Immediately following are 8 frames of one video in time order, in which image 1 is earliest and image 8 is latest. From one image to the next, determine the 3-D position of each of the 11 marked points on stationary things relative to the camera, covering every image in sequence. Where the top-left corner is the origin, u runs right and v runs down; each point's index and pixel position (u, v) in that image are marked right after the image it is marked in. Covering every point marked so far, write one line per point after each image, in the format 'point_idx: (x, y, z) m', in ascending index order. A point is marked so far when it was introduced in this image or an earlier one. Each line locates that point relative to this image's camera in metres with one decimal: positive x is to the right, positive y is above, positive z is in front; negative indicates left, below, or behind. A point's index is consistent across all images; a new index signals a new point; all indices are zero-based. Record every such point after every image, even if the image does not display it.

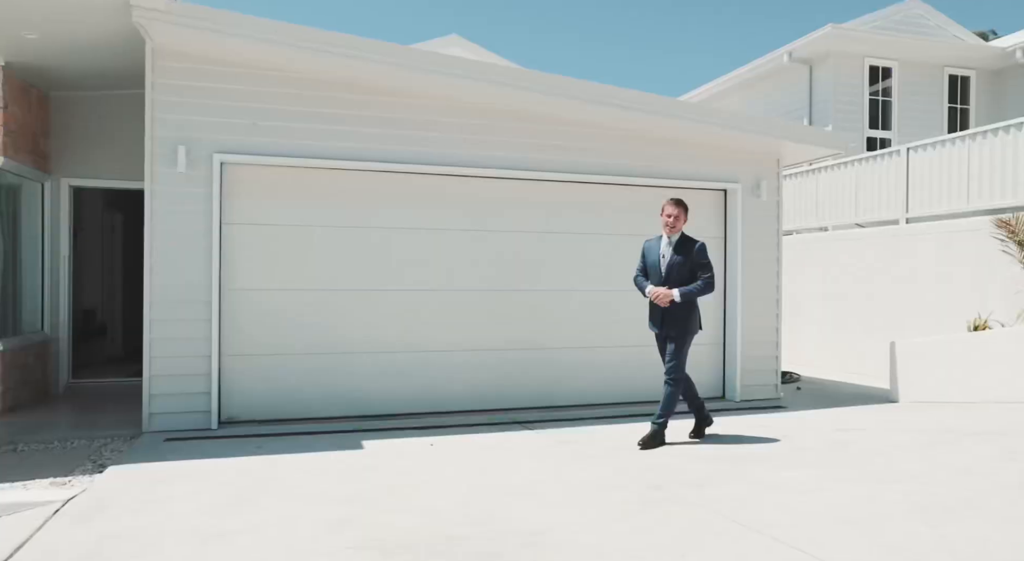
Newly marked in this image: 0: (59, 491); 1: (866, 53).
0: (-2.6, -1.2, +4.0) m
1: (+5.8, +3.8, +11.5) m
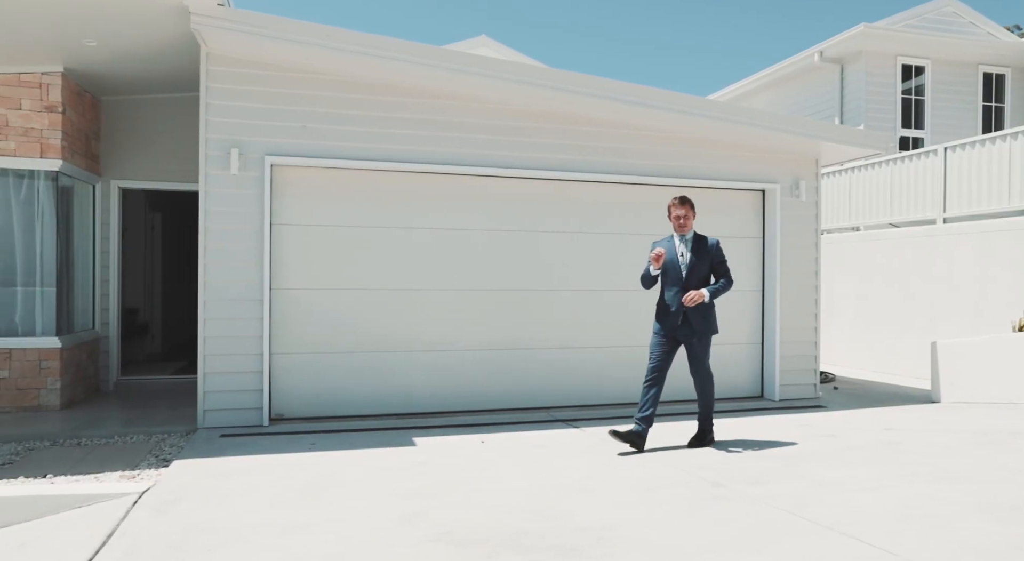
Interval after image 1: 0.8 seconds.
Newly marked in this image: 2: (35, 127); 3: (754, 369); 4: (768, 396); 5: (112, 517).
0: (-2.3, -1.2, +4.2) m
1: (+6.4, +3.8, +11.4) m
2: (-4.1, +1.3, +6.0) m
3: (+2.6, -0.9, +7.4) m
4: (+2.7, -1.2, +7.3) m
5: (-2.0, -1.2, +3.5) m
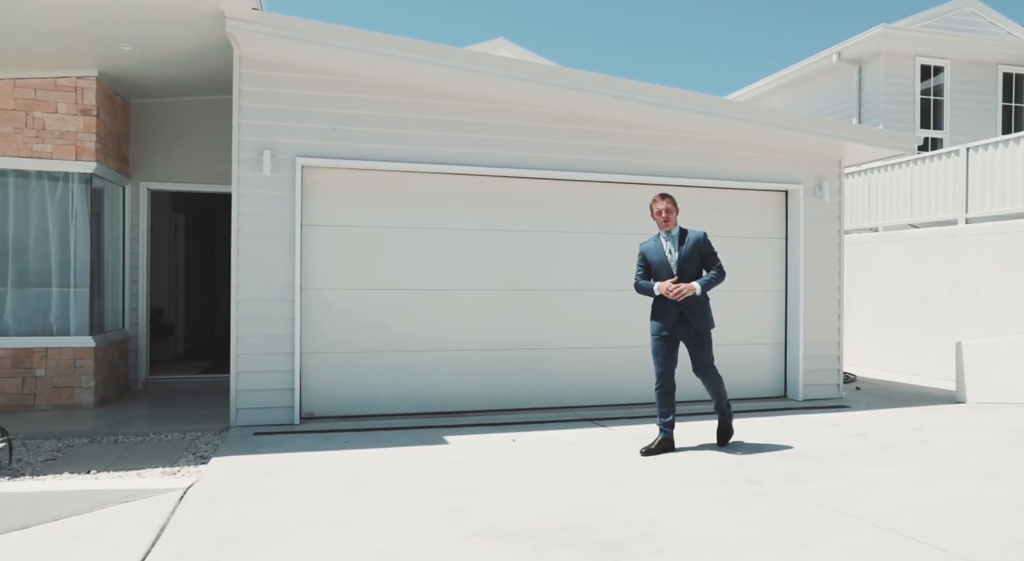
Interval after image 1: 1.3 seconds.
0: (-2.0, -1.2, +4.2) m
1: (+6.7, +3.7, +11.4) m
2: (-3.9, +1.3, +6.1) m
3: (+2.8, -0.9, +7.4) m
4: (+2.9, -1.2, +7.3) m
5: (-1.8, -1.2, +3.6) m
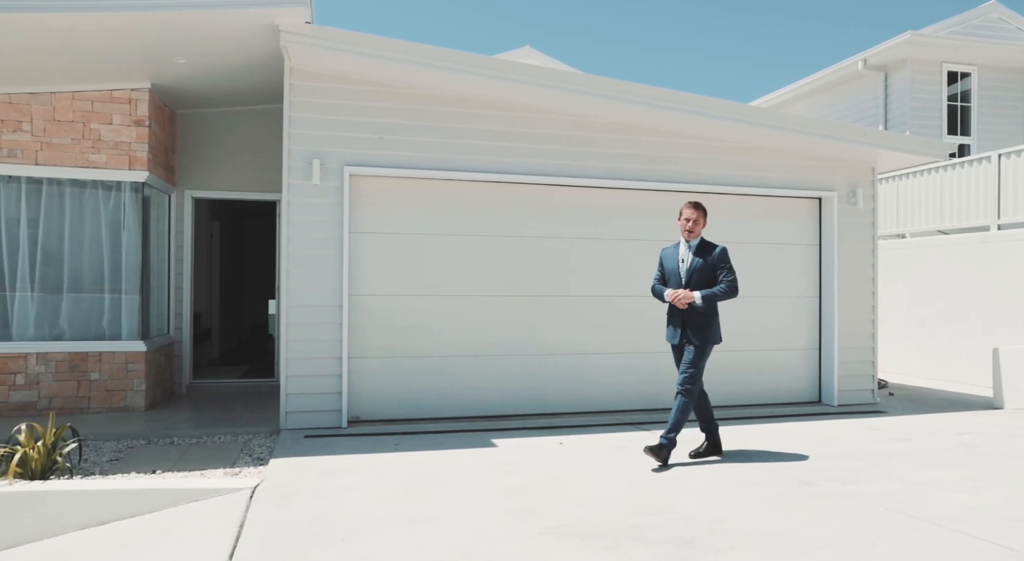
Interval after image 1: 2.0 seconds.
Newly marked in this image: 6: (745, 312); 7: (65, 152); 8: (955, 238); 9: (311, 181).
0: (-1.7, -1.3, +4.4) m
1: (+7.1, +3.6, +11.4) m
2: (-3.5, +1.3, +6.3) m
3: (+3.2, -1.0, +7.4) m
4: (+3.3, -1.3, +7.4) m
5: (-1.5, -1.2, +3.7) m
6: (+2.4, -0.3, +7.2) m
7: (-4.0, +1.1, +6.2) m
8: (+5.7, +0.6, +9.0) m
9: (-1.7, +0.8, +5.8) m
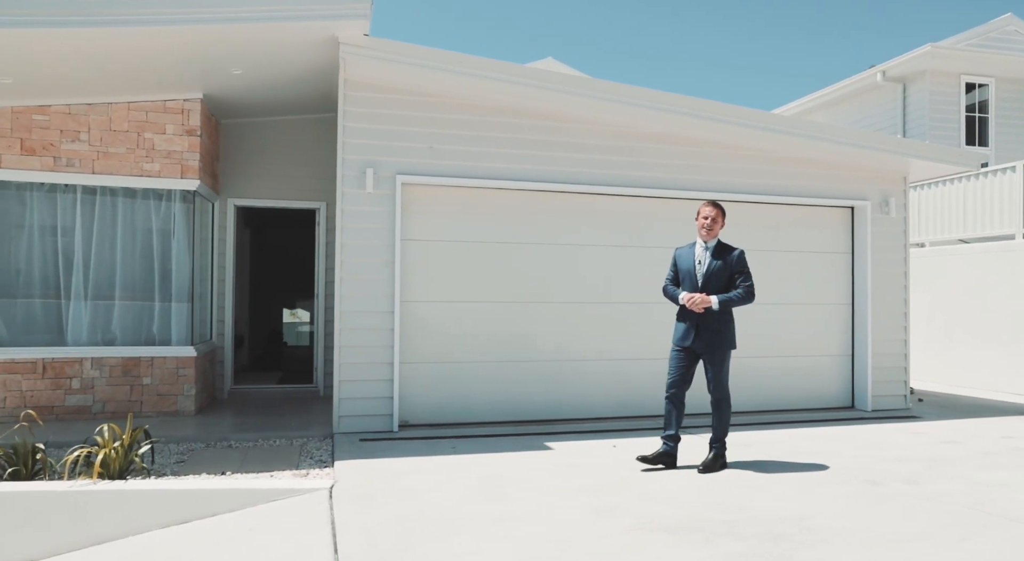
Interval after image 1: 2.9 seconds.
0: (-1.3, -1.3, +4.5) m
1: (+7.5, +3.5, +11.6) m
2: (-3.1, +1.2, +6.4) m
3: (+3.6, -1.1, +7.5) m
4: (+3.7, -1.4, +7.5) m
5: (-1.0, -1.3, +3.8) m
6: (+2.8, -0.4, +7.4) m
7: (-3.6, +1.1, +6.3) m
8: (+6.1, +0.4, +9.1) m
9: (-1.3, +0.8, +5.9) m
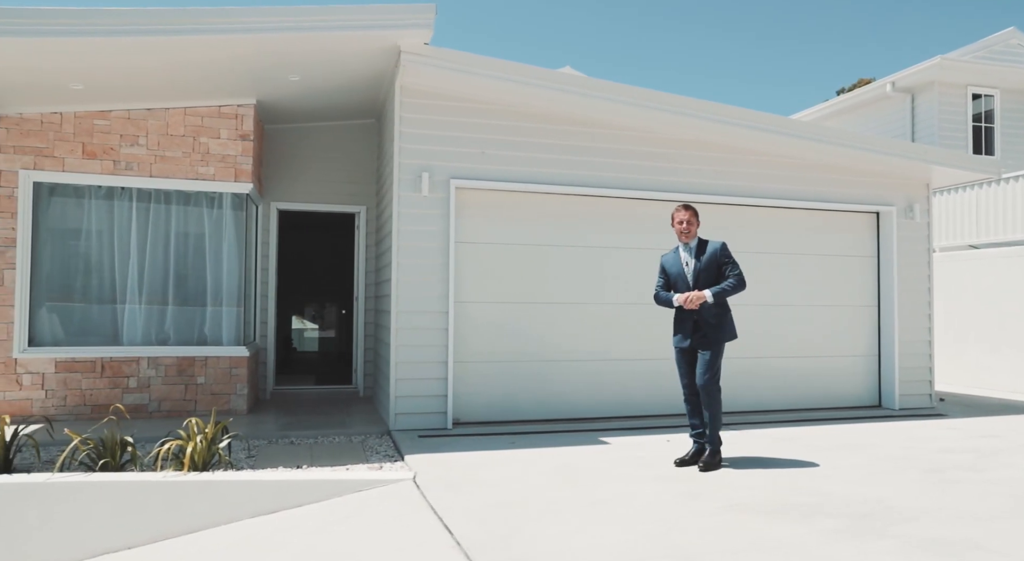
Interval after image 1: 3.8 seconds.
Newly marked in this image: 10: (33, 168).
0: (-0.8, -1.3, +4.6) m
1: (+7.9, +3.4, +12.0) m
2: (-2.7, +1.2, +6.6) m
3: (+4.0, -1.1, +7.8) m
4: (+4.1, -1.4, +7.7) m
5: (-0.6, -1.2, +4.0) m
6: (+3.3, -0.4, +7.6) m
7: (-3.1, +1.1, +6.5) m
8: (+6.5, +0.4, +9.4) m
9: (-0.8, +0.8, +6.1) m
10: (-4.2, +1.0, +6.1) m
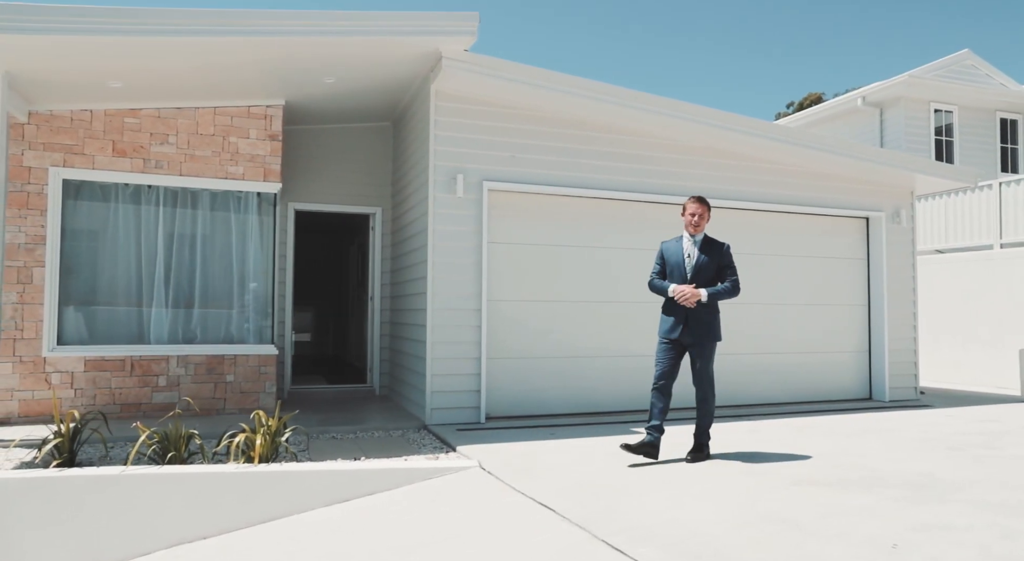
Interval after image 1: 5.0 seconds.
0: (-0.4, -1.2, +4.8) m
1: (+7.7, +3.4, +12.8) m
2: (-2.4, +1.2, +6.7) m
3: (+4.2, -1.1, +8.3) m
4: (+4.3, -1.4, +8.2) m
5: (-0.1, -1.2, +4.2) m
6: (+3.4, -0.4, +8.1) m
7: (-2.9, +1.1, +6.5) m
8: (+6.6, +0.4, +10.1) m
9: (-0.5, +0.8, +6.3) m
10: (-3.9, +1.0, +6.1) m
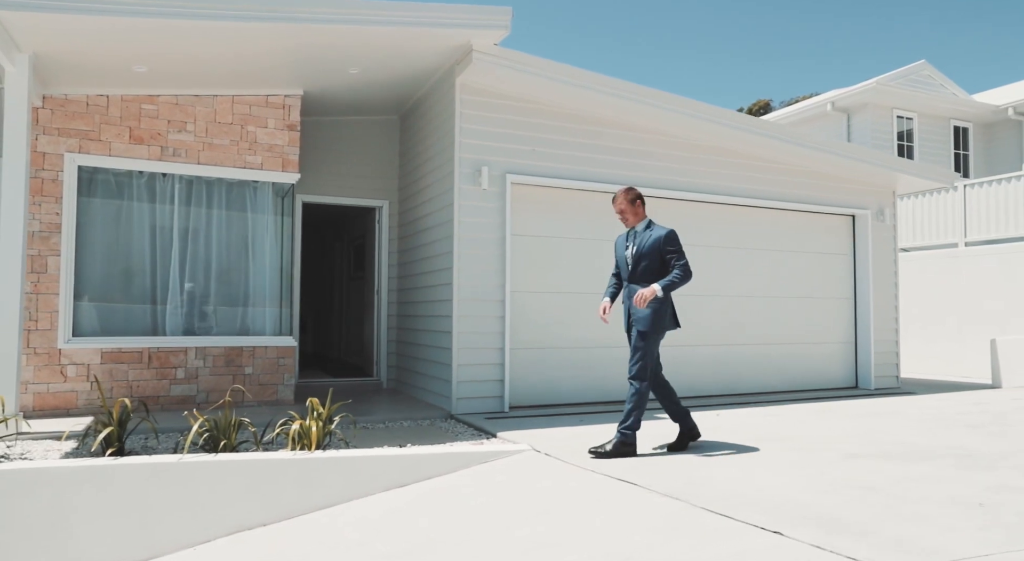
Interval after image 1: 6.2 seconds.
0: (-0.1, -1.2, +4.9) m
1: (+7.4, +3.4, +13.5) m
2: (-2.2, +1.3, +6.6) m
3: (+4.2, -1.1, +8.7) m
4: (+4.4, -1.3, +8.7) m
5: (+0.2, -1.1, +4.3) m
6: (+3.5, -0.4, +8.4) m
7: (-2.7, +1.2, +6.4) m
8: (+6.5, +0.4, +10.7) m
9: (-0.3, +0.9, +6.4) m
10: (-3.7, +1.1, +5.9) m
